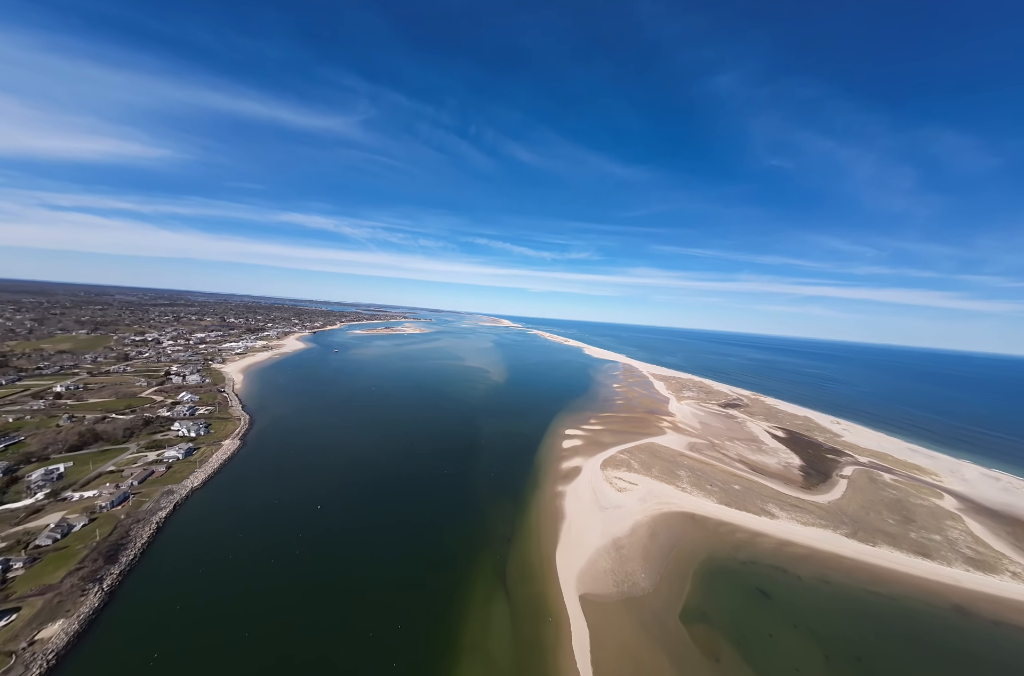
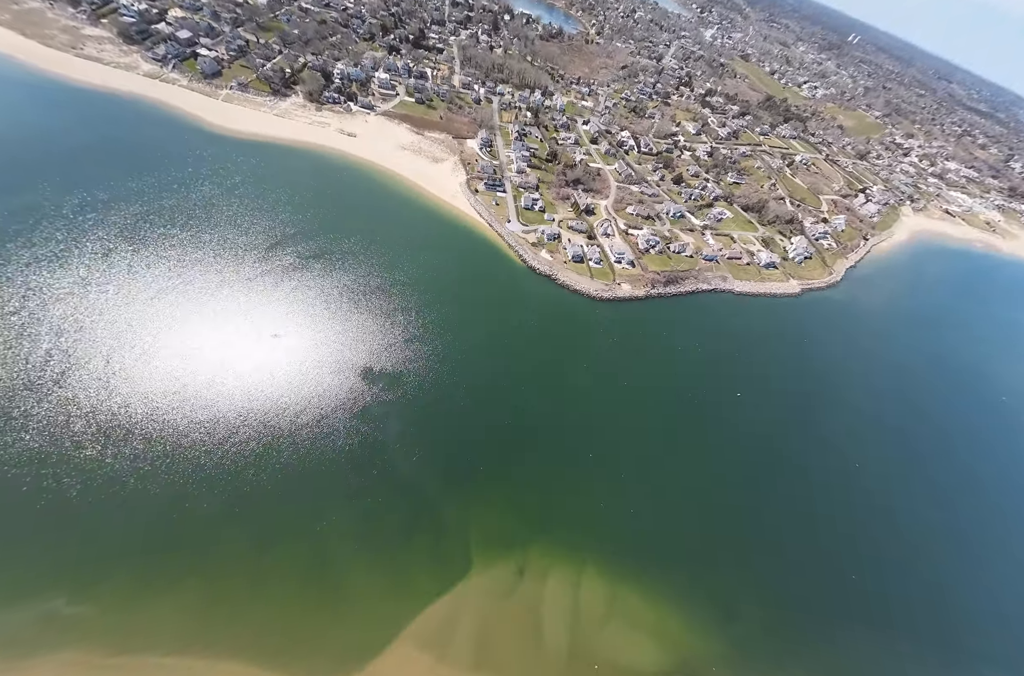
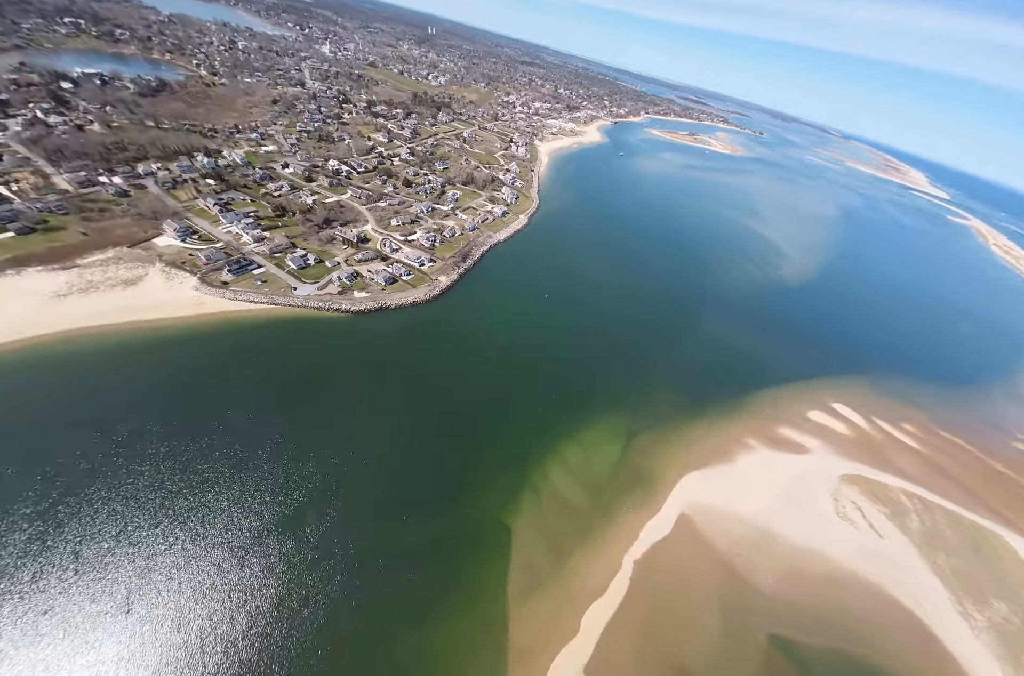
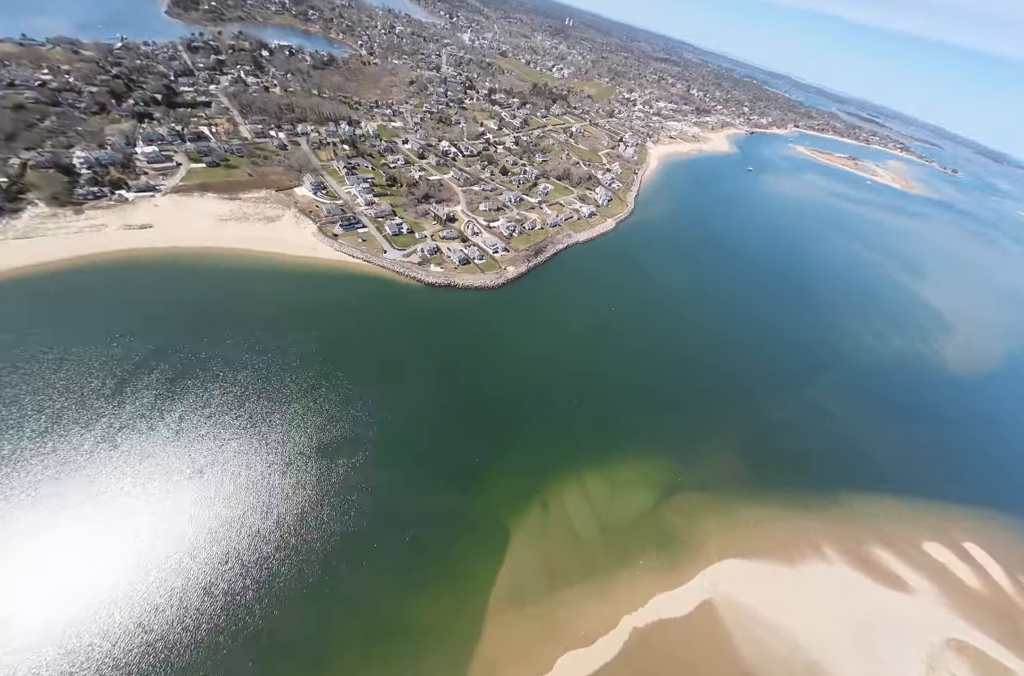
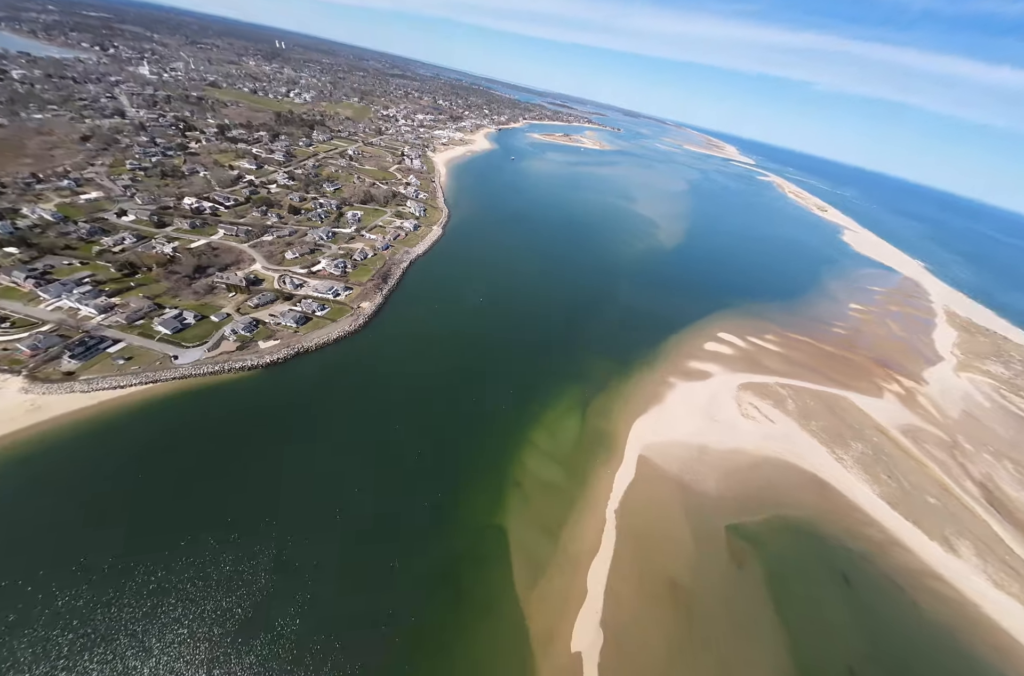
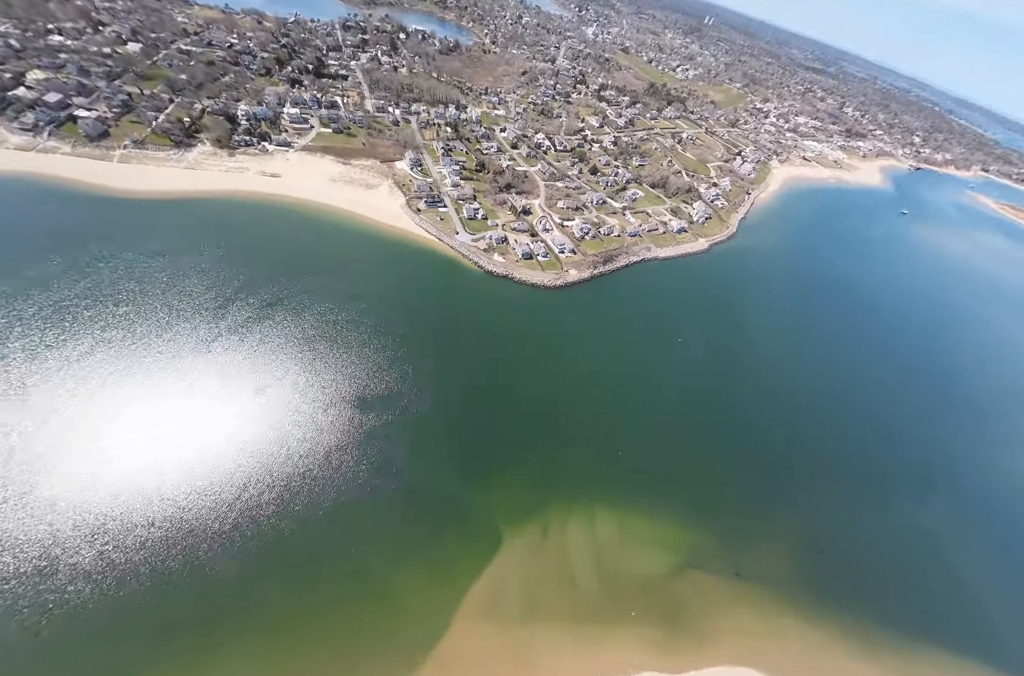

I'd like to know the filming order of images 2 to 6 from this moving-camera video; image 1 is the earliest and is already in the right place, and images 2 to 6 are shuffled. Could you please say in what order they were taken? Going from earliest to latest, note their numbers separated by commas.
5, 3, 4, 6, 2
